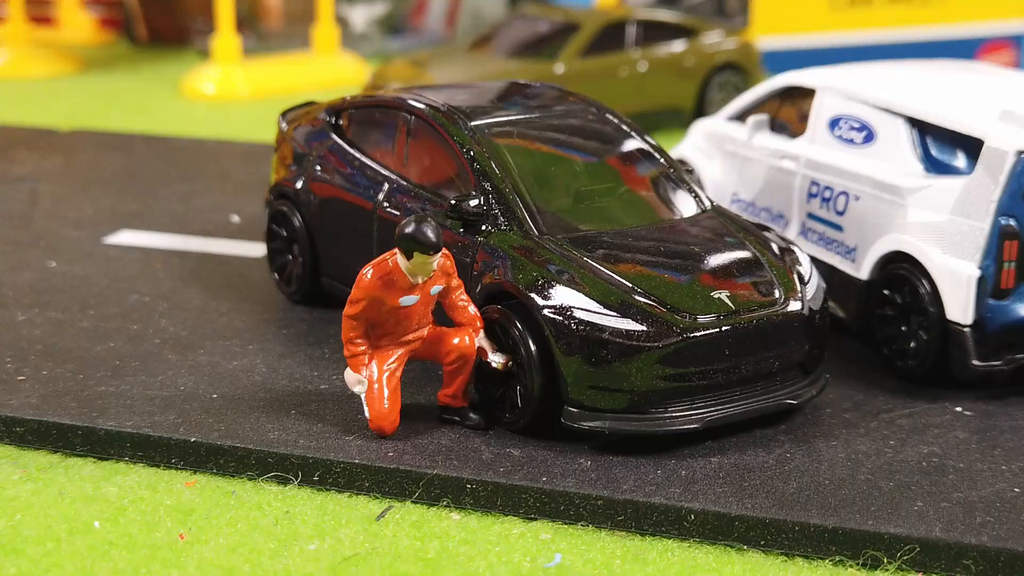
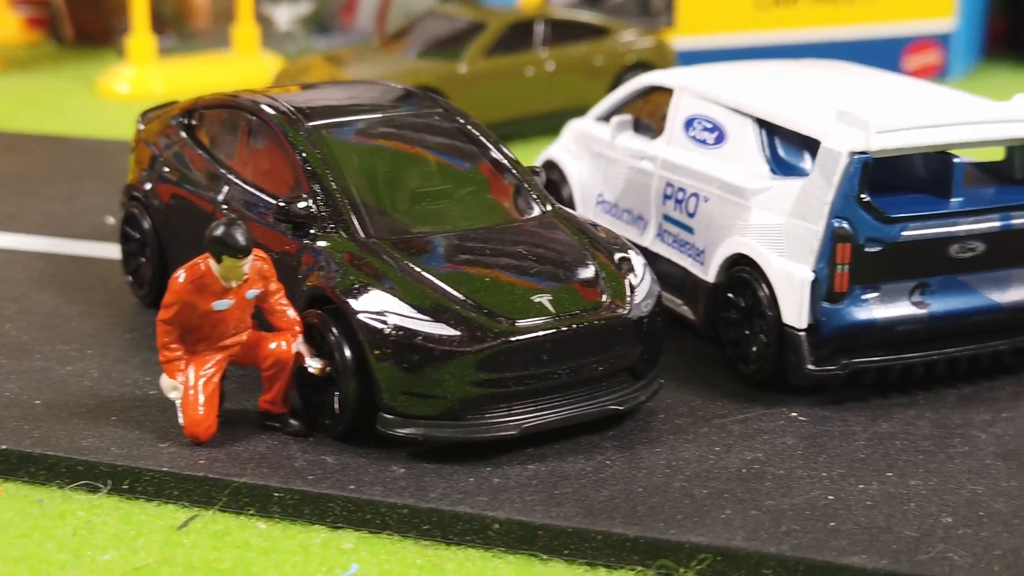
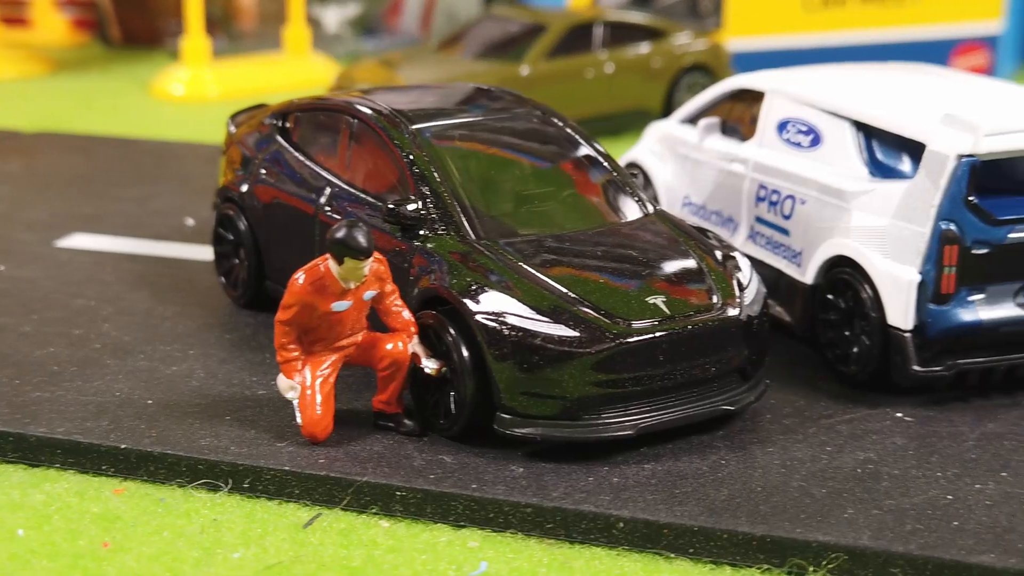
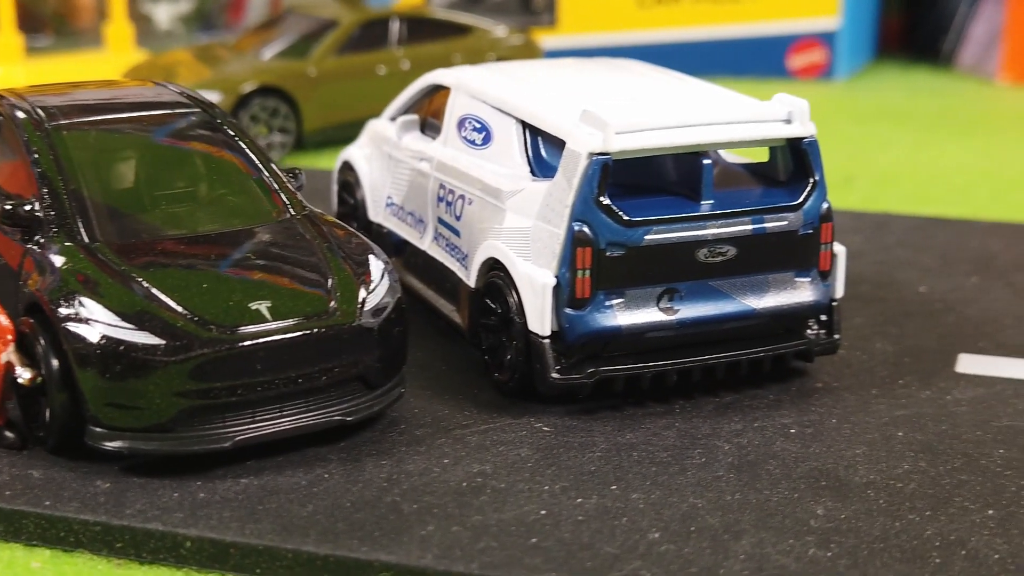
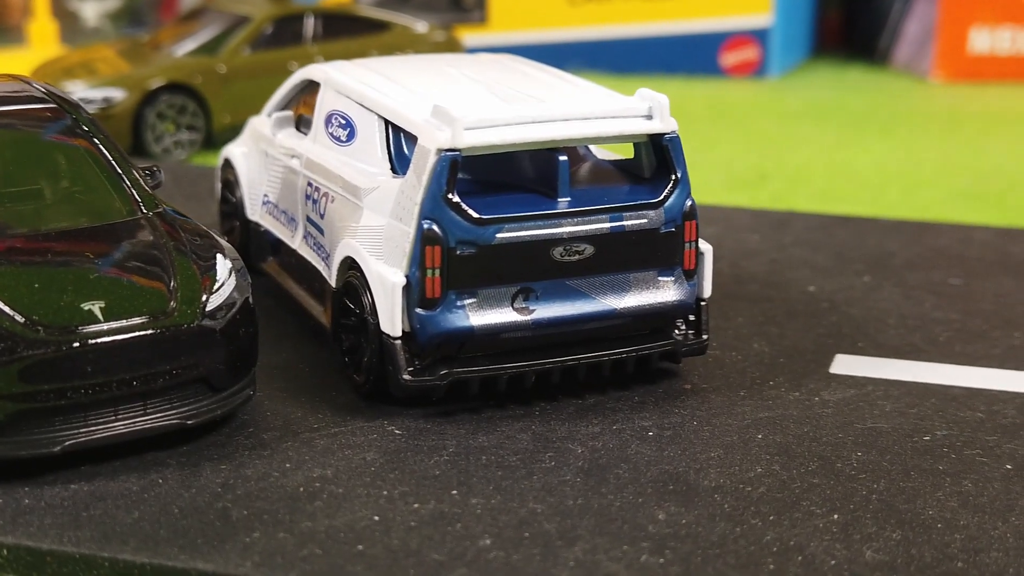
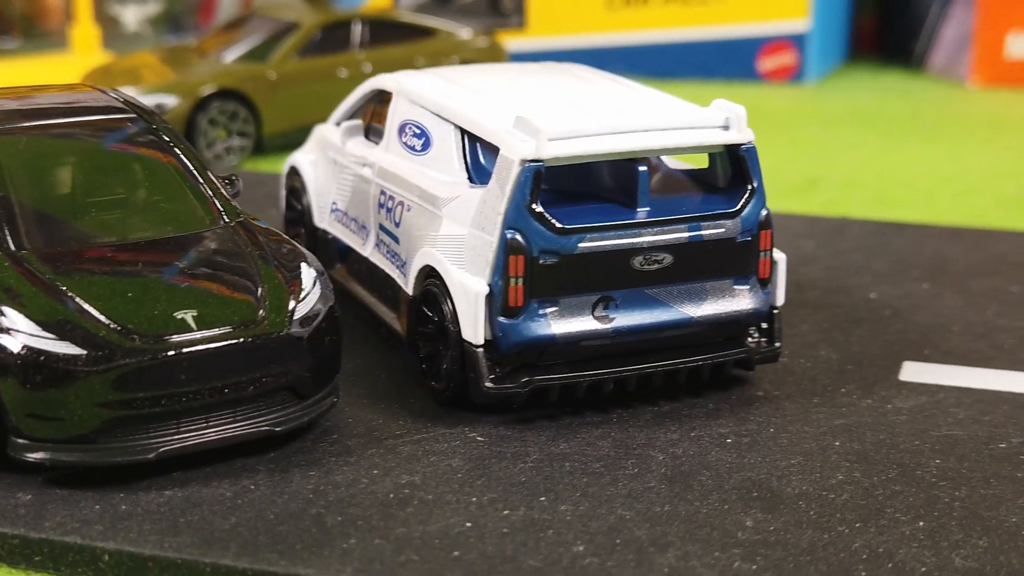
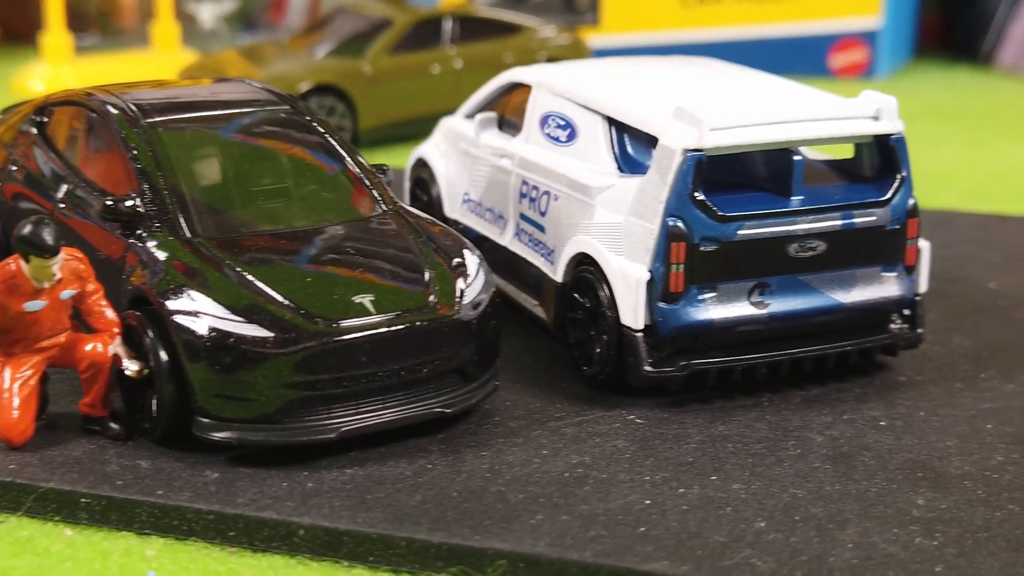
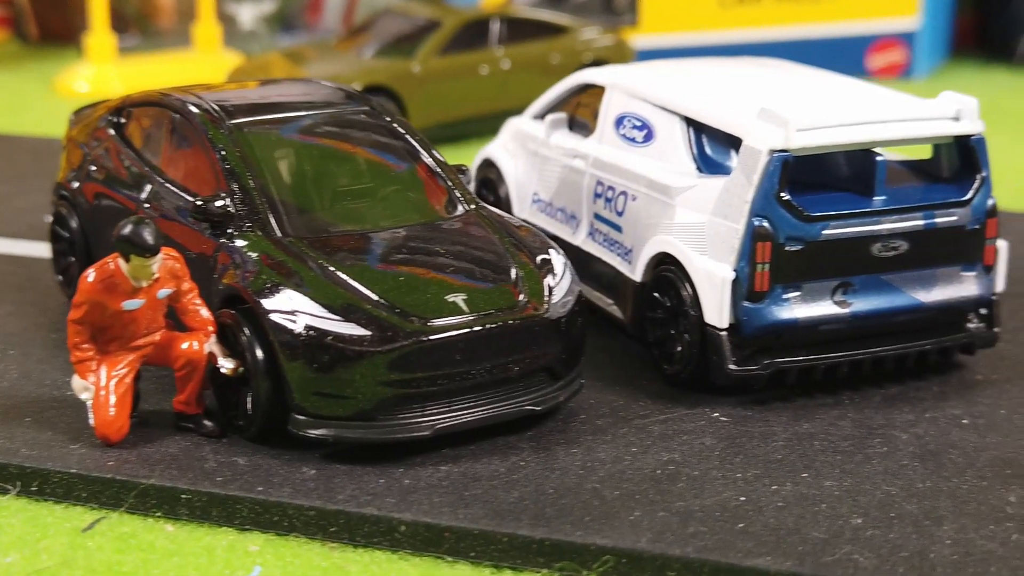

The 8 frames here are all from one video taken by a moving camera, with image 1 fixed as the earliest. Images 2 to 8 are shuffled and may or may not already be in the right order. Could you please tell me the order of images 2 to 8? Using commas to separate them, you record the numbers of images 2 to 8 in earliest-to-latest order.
3, 2, 8, 7, 4, 6, 5
